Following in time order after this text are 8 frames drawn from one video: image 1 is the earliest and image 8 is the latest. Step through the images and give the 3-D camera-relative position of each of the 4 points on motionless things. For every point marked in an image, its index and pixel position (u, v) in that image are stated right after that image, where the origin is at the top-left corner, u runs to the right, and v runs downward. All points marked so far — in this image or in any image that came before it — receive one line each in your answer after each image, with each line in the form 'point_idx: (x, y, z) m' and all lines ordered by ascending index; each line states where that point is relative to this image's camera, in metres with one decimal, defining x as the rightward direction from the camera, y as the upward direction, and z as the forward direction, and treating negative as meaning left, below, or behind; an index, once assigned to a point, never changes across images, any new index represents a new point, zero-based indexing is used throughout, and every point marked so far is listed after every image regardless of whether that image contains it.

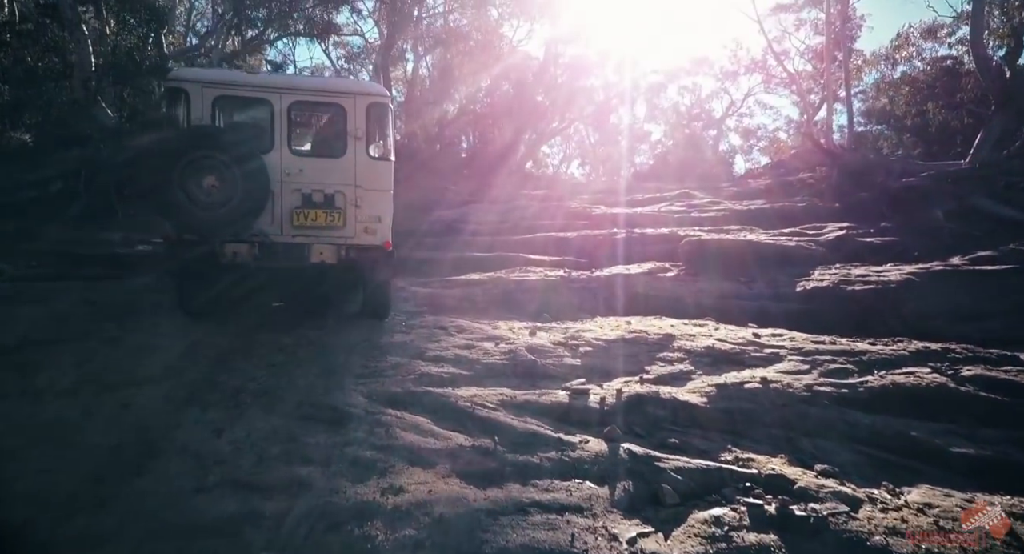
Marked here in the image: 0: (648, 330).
0: (+1.5, -0.6, +7.5) m
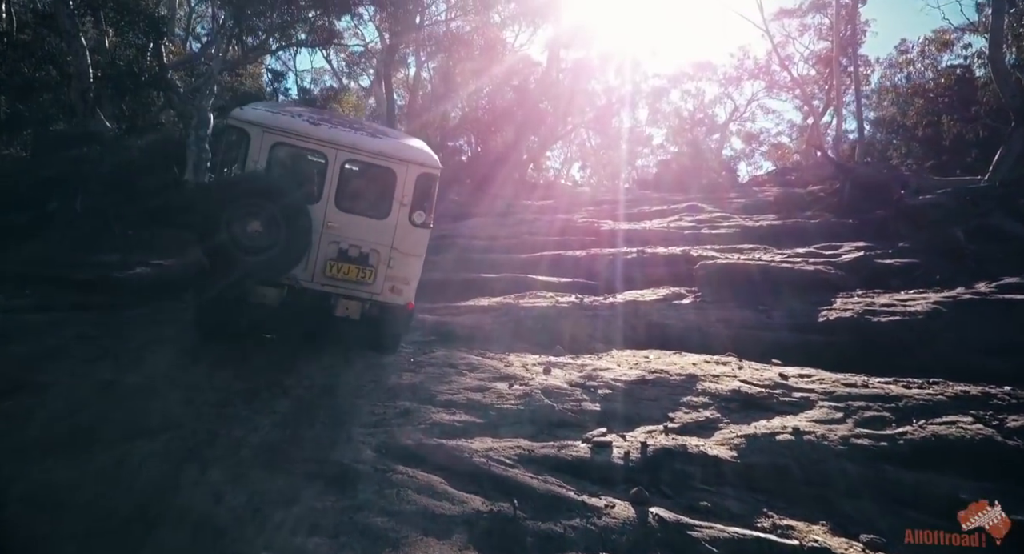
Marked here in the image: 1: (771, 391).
0: (+1.7, -1.0, +7.2) m
1: (+2.5, -1.1, +6.5) m
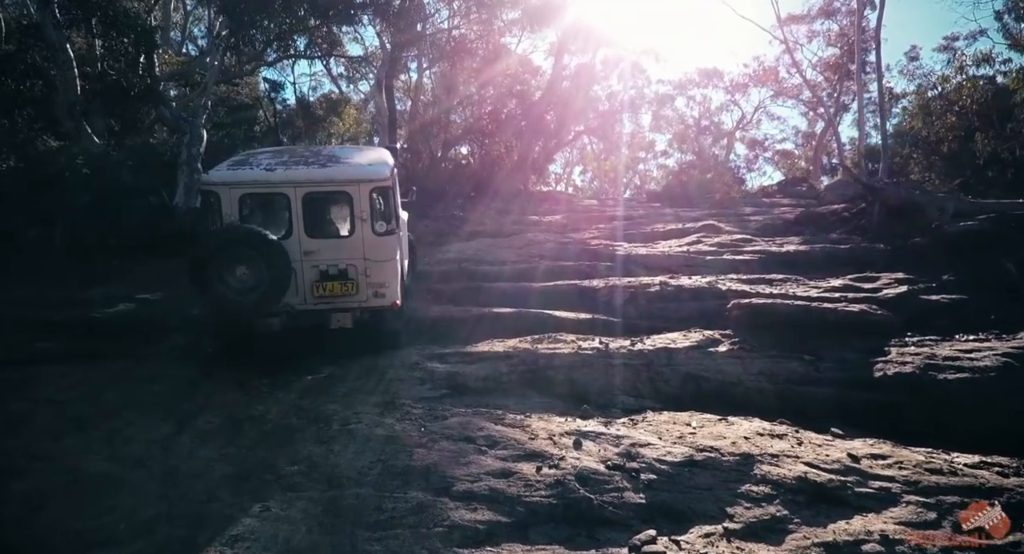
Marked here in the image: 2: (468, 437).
0: (+1.9, -1.5, +6.3) m
1: (+2.7, -1.7, +5.6) m
2: (-0.4, -1.5, +6.5) m
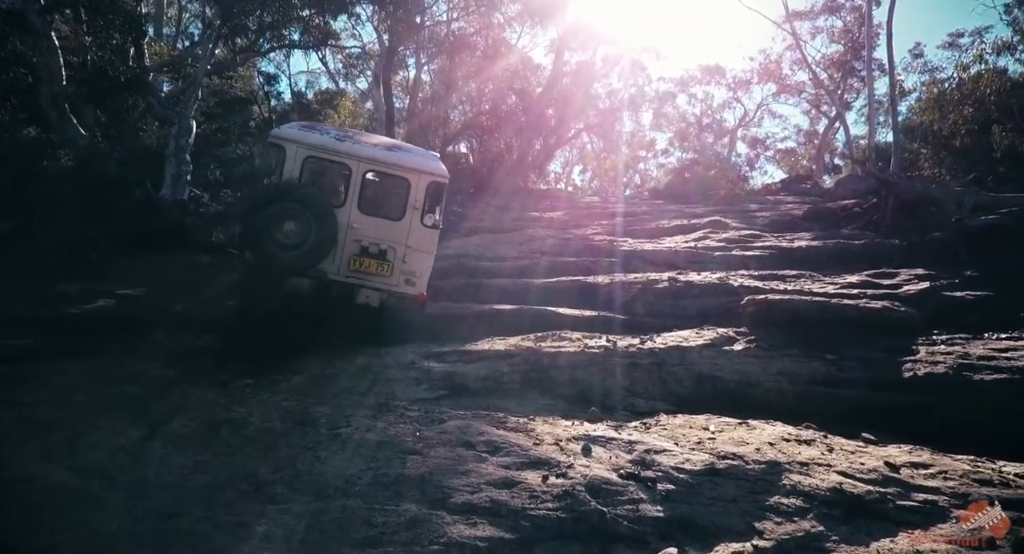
0: (+1.9, -1.5, +5.8) m
1: (+2.8, -1.6, +5.1) m
2: (-0.4, -1.4, +6.0) m
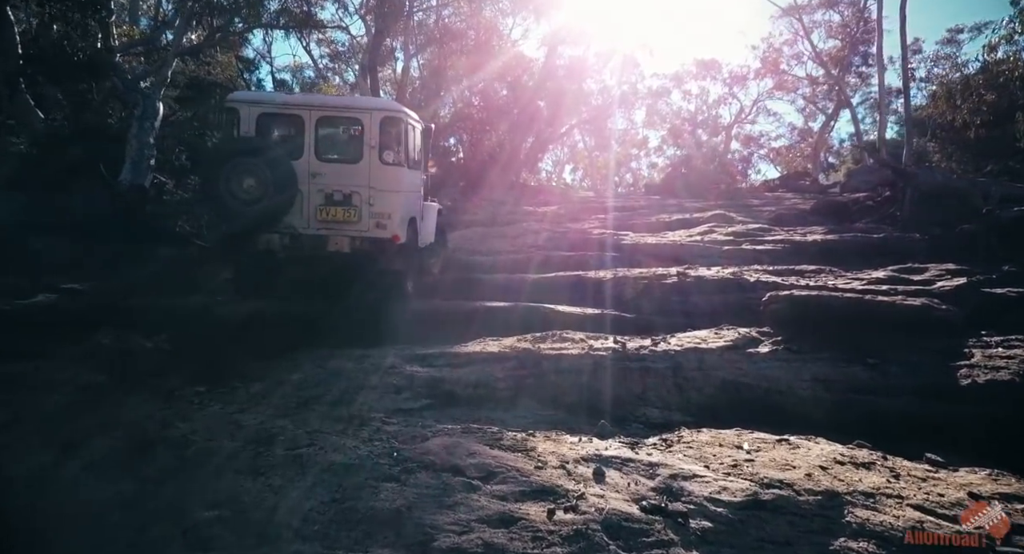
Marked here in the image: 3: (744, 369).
0: (+1.9, -1.4, +4.8) m
1: (+2.8, -1.5, +4.1) m
2: (-0.4, -1.4, +4.9) m
3: (+2.4, -1.0, +7.1) m
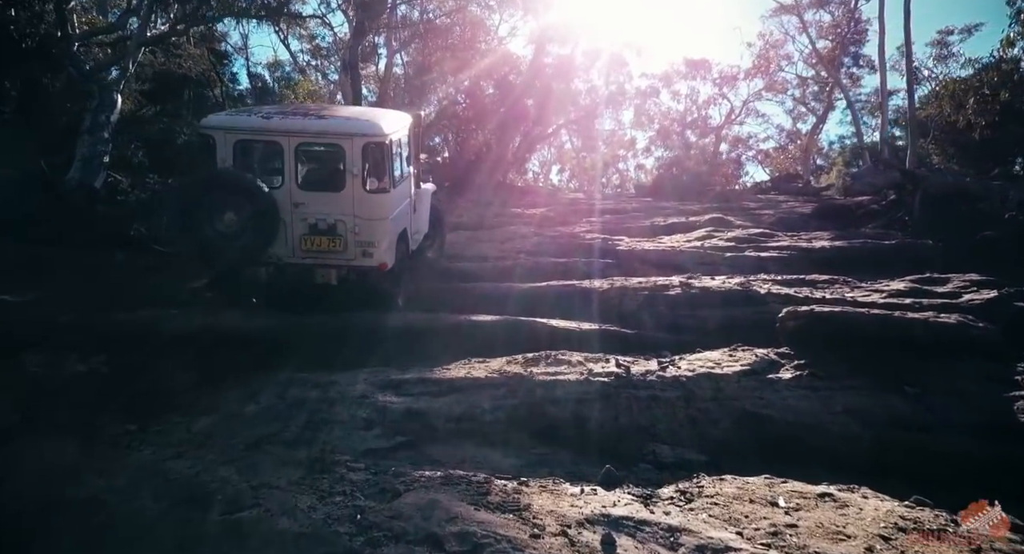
0: (+1.9, -1.5, +3.9) m
1: (+2.7, -1.7, +3.2) m
2: (-0.5, -1.5, +4.0) m
3: (+2.3, -1.1, +6.2) m
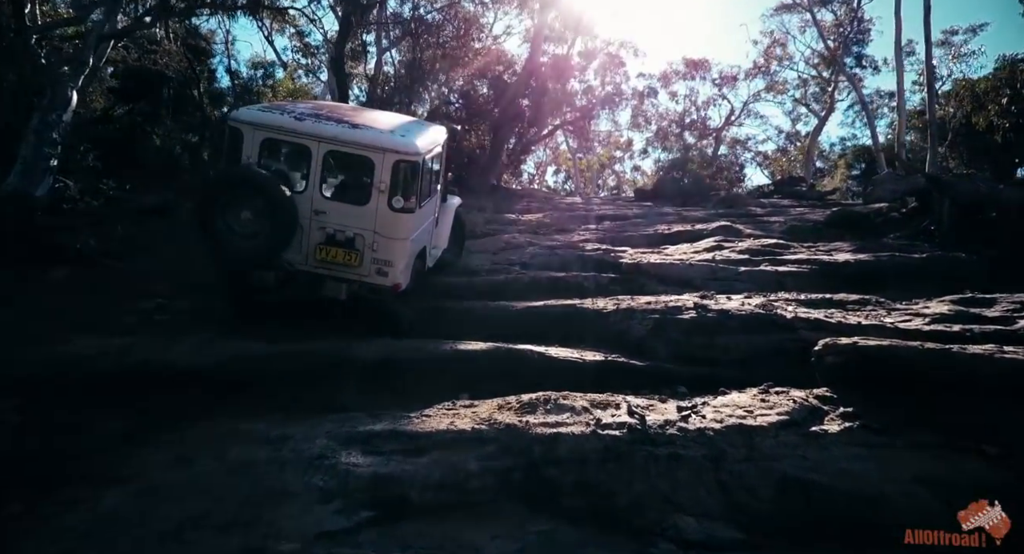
0: (+1.8, -1.8, +2.8) m
1: (+2.7, -1.9, +2.1) m
2: (-0.5, -1.8, +2.9) m
3: (+2.3, -1.4, +5.1) m
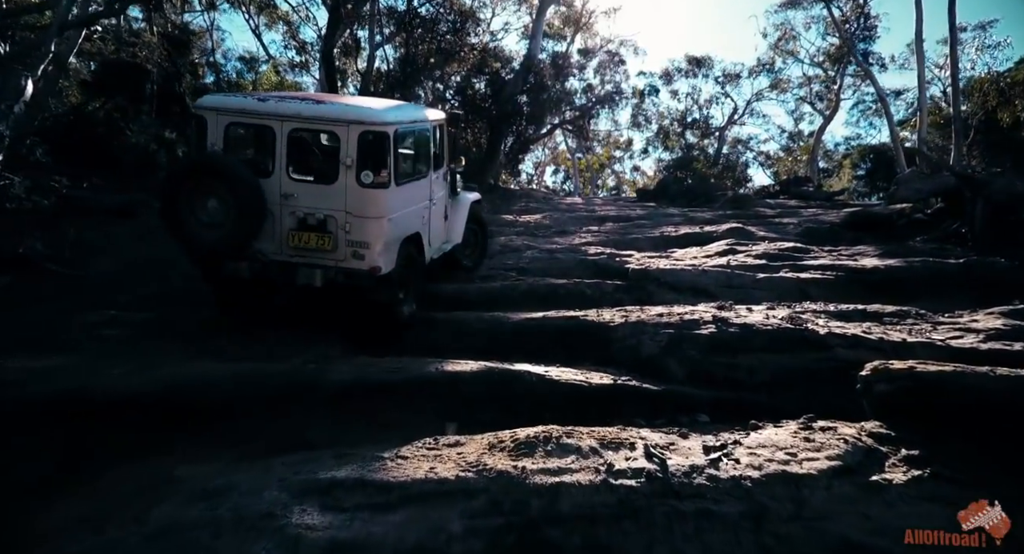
0: (+1.8, -1.9, +1.8) m
1: (+2.6, -2.0, +1.1) m
2: (-0.6, -1.9, +1.9) m
3: (+2.2, -1.5, +4.2) m
